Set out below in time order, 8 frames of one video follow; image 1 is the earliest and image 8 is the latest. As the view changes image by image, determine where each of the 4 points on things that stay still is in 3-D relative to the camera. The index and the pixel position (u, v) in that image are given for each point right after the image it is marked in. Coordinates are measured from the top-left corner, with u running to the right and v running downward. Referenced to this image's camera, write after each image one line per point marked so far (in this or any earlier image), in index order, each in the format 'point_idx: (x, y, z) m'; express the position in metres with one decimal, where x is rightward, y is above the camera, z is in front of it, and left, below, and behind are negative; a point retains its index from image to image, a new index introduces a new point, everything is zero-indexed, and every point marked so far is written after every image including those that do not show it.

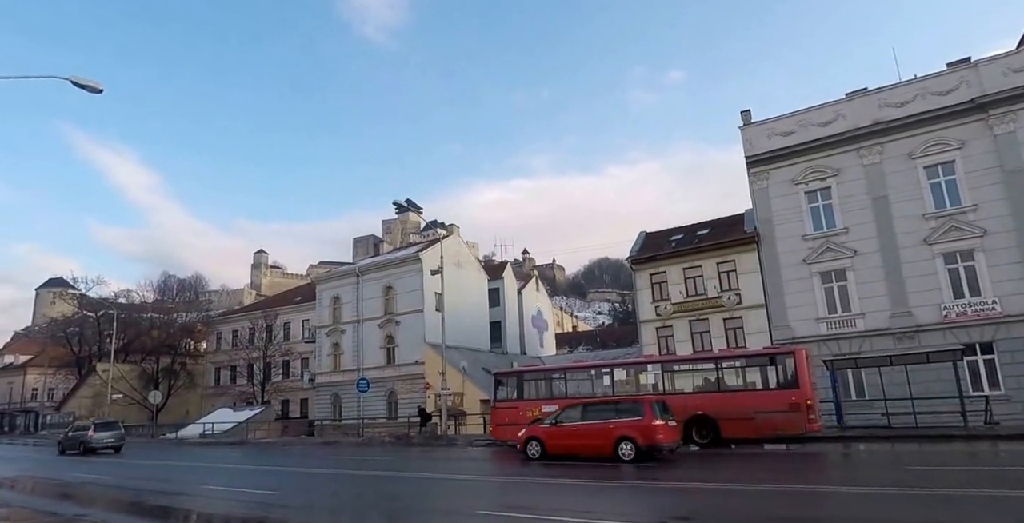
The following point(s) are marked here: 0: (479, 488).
0: (-1.2, -6.4, +17.4) m
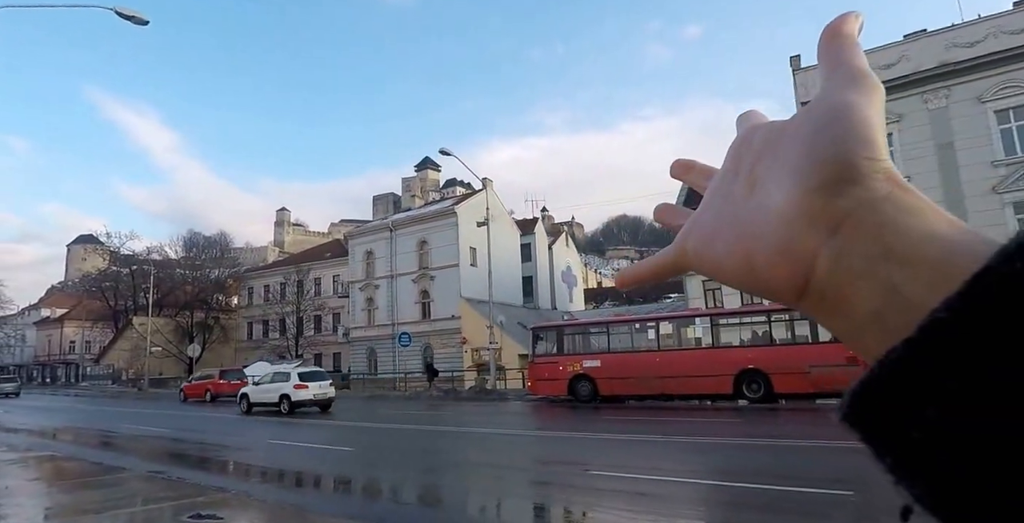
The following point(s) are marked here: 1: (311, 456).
0: (+0.3, -5.0, +17.1) m
1: (-5.6, -5.2, +16.8) m
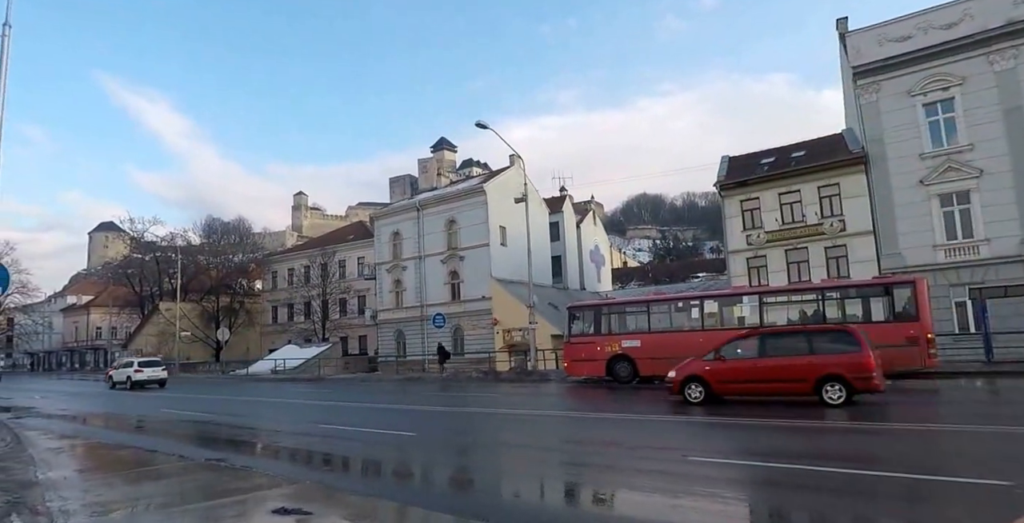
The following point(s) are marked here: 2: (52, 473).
0: (+1.6, -4.3, +16.5) m
1: (-4.3, -4.6, +16.3) m
2: (-6.2, -2.8, +8.2) m
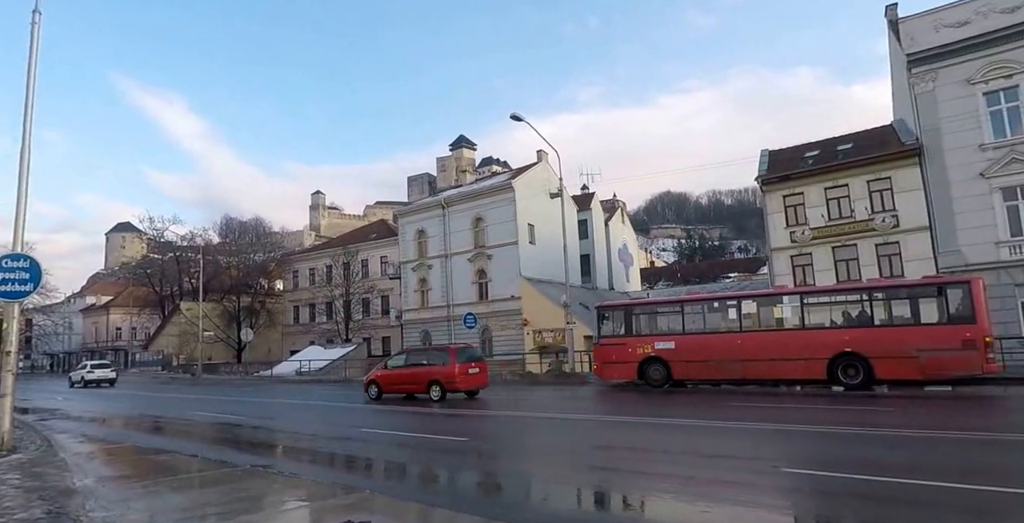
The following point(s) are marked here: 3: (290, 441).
0: (+2.7, -4.2, +15.7) m
1: (-3.2, -4.6, +15.6) m
2: (-5.2, -2.7, +7.5) m
3: (-6.0, -4.7, +16.2) m
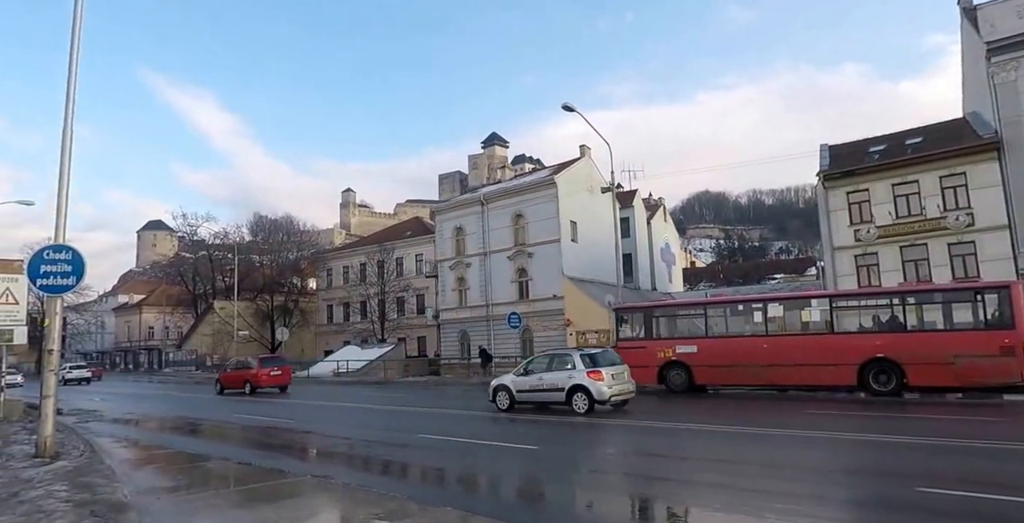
0: (+4.2, -4.1, +14.6) m
1: (-1.8, -4.4, +14.7) m
2: (-4.1, -2.5, +6.7) m
3: (-4.5, -4.6, +15.3) m
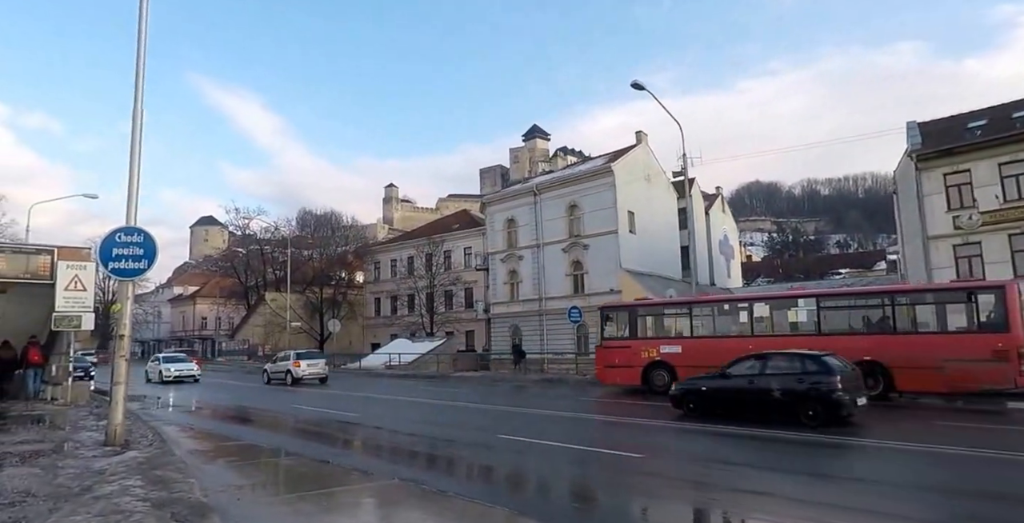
0: (+5.7, -3.9, +13.5) m
1: (-0.2, -4.1, +14.0) m
2: (-3.0, -2.3, +6.1) m
3: (-2.9, -4.3, +14.8) m
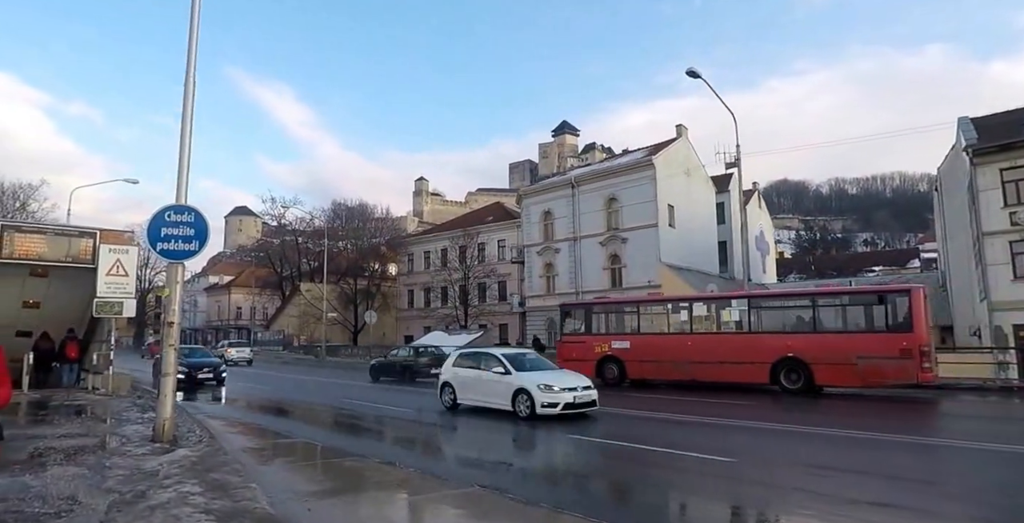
0: (+6.8, -3.7, +12.6) m
1: (+0.9, -3.9, +13.3) m
2: (-2.1, -2.1, +5.6) m
3: (-1.7, -4.1, +14.3) m
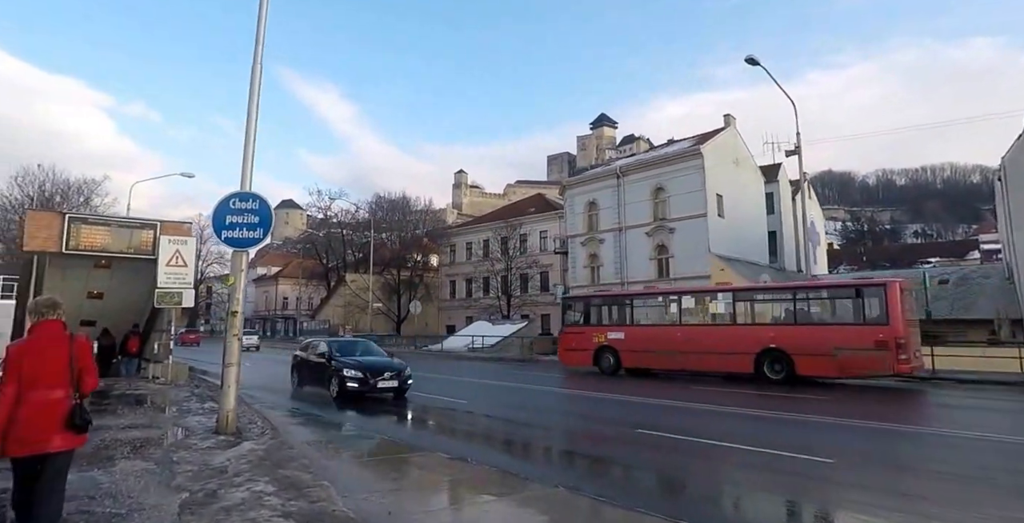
0: (+8.0, -3.4, +11.7) m
1: (+2.2, -3.7, +12.8) m
2: (-1.4, -2.0, +5.2) m
3: (-0.4, -3.8, +13.9) m
